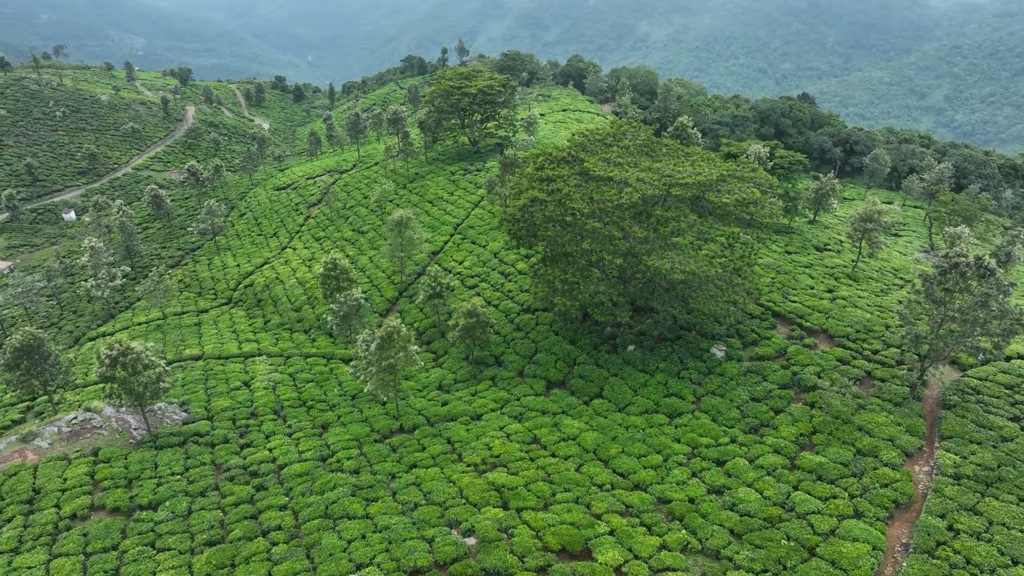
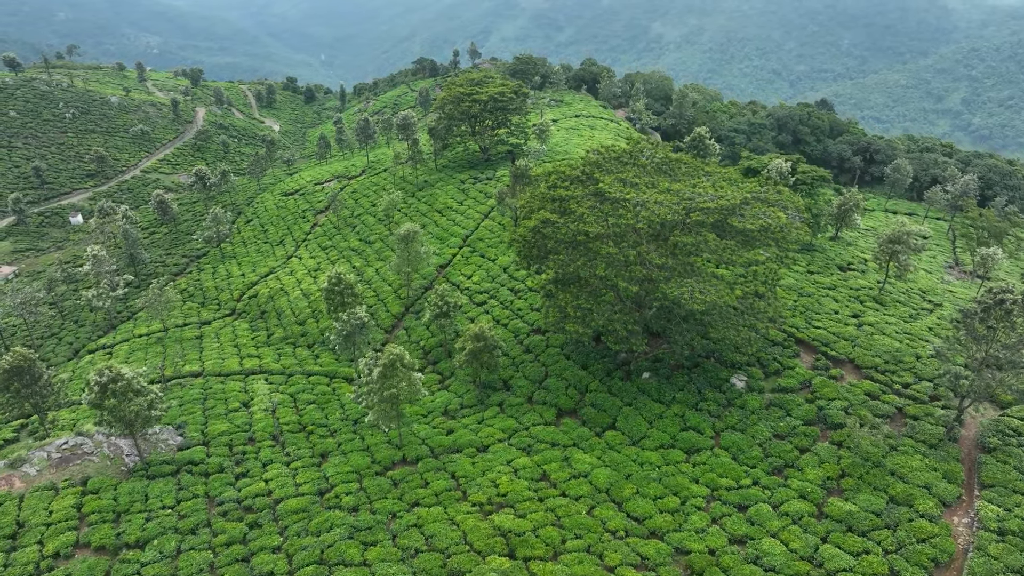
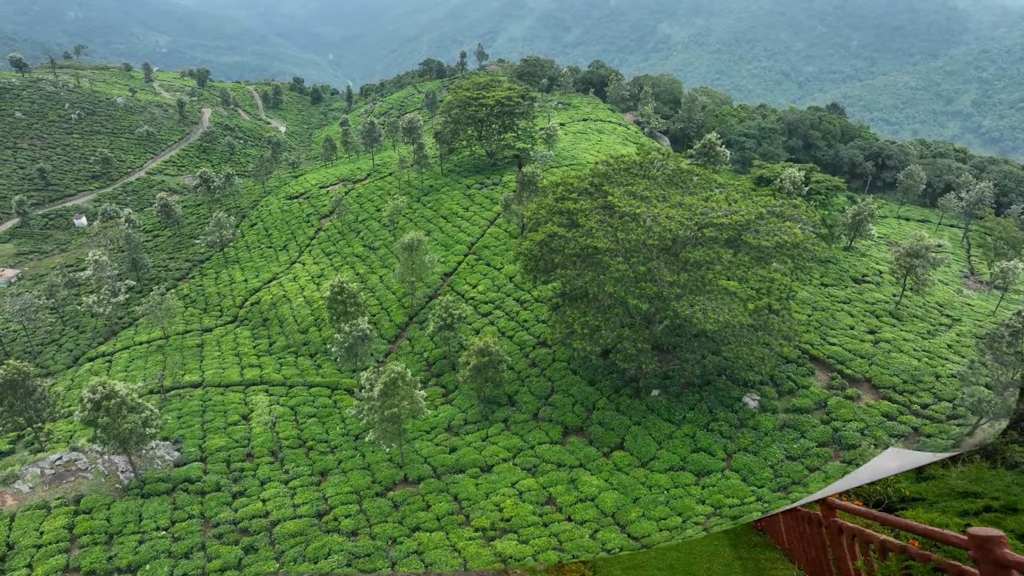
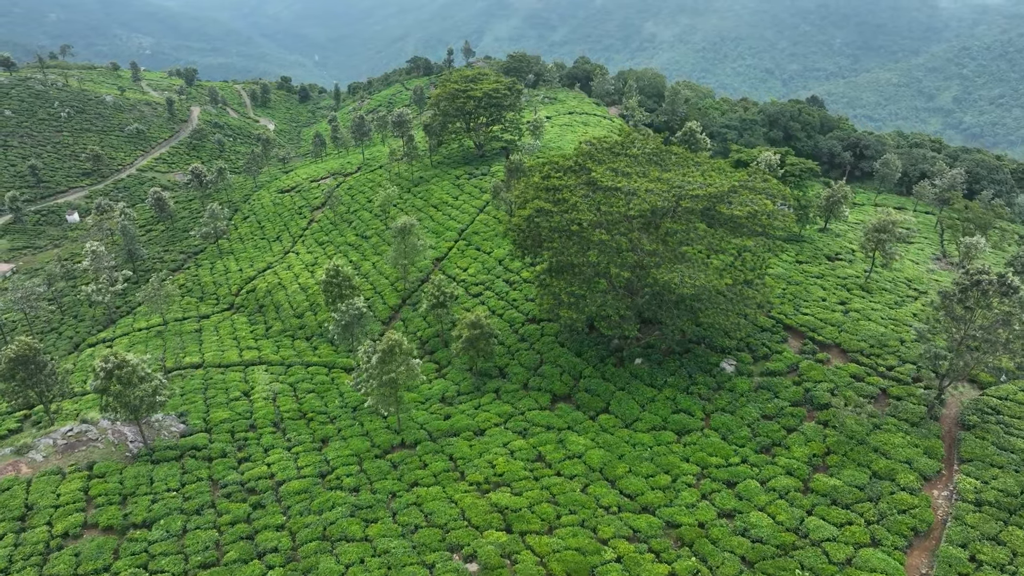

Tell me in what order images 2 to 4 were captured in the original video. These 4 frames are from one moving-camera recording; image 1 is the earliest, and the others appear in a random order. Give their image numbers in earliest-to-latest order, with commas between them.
4, 2, 3
